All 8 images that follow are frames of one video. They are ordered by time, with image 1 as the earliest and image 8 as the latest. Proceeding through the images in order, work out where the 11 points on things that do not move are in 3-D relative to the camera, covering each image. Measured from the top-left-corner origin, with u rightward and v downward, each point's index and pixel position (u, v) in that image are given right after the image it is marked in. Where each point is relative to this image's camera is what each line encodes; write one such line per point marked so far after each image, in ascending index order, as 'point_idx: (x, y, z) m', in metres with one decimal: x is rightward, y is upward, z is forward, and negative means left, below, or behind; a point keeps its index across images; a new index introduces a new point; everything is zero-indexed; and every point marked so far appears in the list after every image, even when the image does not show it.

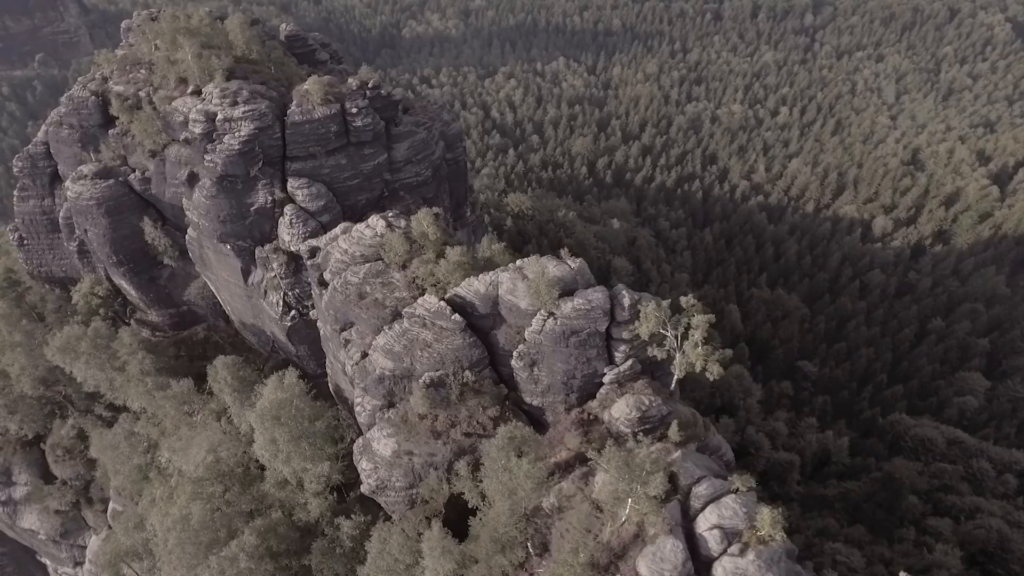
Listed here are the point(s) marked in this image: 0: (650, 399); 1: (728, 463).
0: (+3.5, -2.9, +15.9) m
1: (+6.0, -4.9, +17.3) m
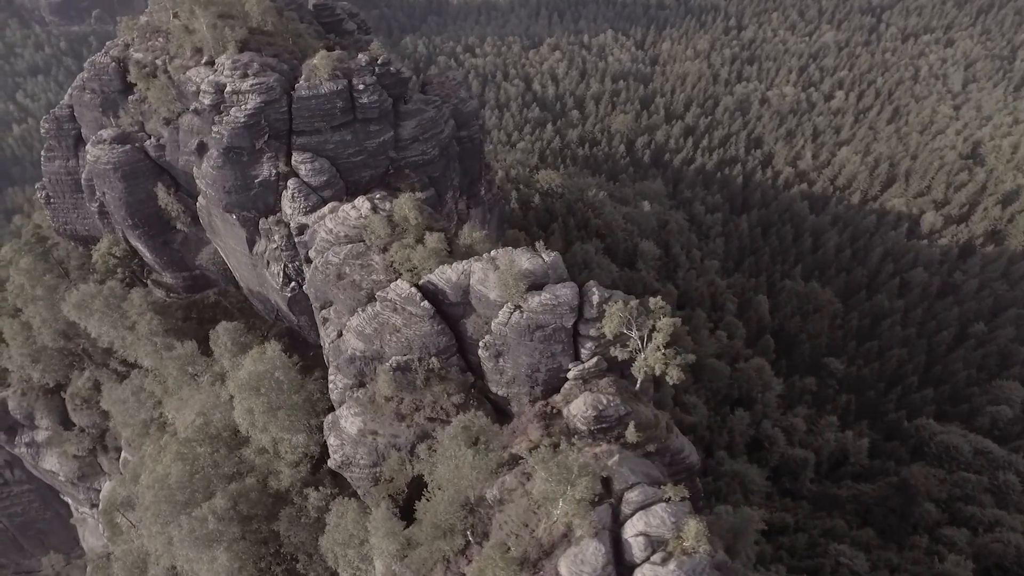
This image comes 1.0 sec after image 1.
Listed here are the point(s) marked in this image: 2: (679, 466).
0: (+2.5, -2.9, +15.9) m
1: (+4.9, -5.0, +17.3) m
2: (+4.7, -5.0, +17.4) m
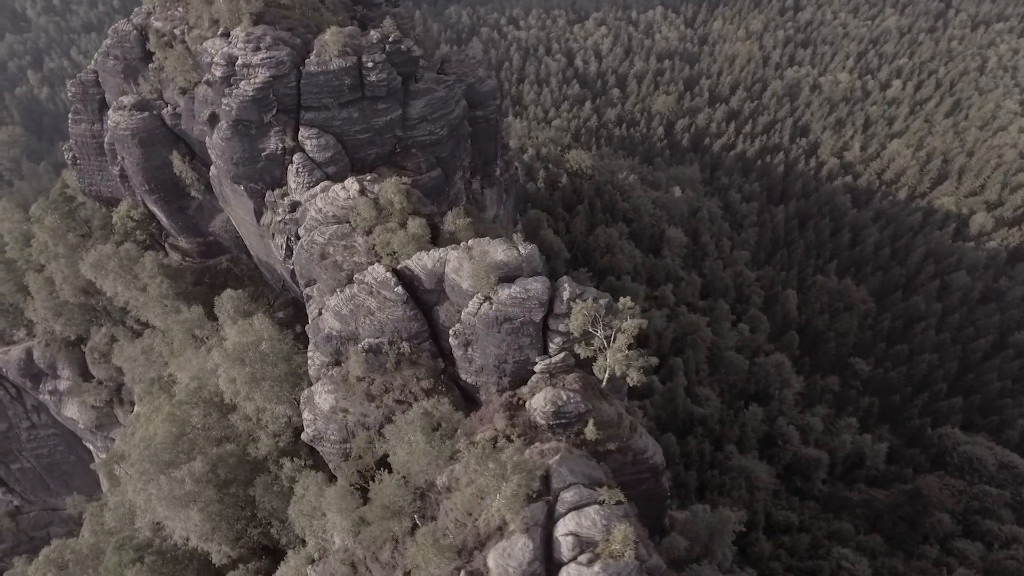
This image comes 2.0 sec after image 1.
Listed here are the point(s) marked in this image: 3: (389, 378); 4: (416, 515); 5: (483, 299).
0: (+1.5, -2.8, +16.0) m
1: (+3.9, -5.0, +17.3) m
2: (+3.7, -5.0, +17.5) m
3: (-3.5, -2.6, +17.6) m
4: (-2.6, -5.9, +15.9) m
5: (-0.8, -0.3, +16.7) m
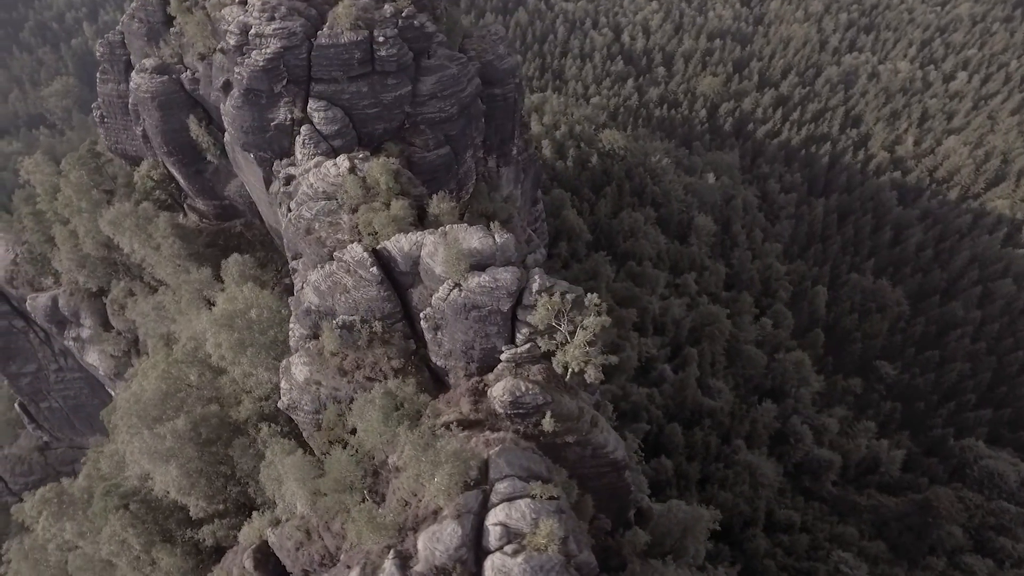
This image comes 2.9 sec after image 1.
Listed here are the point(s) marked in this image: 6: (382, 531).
0: (+0.4, -2.6, +16.2) m
1: (+2.8, -4.9, +17.5) m
2: (+2.5, -4.9, +17.6) m
3: (-4.5, -2.0, +18.1) m
4: (-3.8, -5.4, +16.4) m
5: (-1.6, +0.1, +16.9) m
6: (-3.6, -5.9, +14.8) m
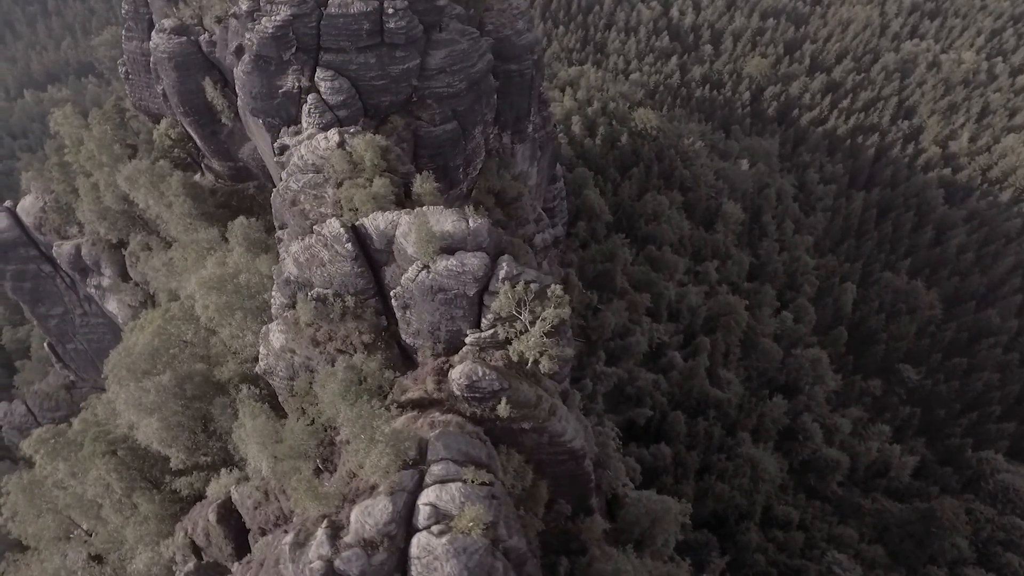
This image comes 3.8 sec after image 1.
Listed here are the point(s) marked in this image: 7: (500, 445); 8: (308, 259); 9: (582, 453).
0: (-0.7, -2.3, +16.5) m
1: (+1.6, -4.7, +17.7) m
2: (+1.3, -4.6, +17.9) m
3: (-5.4, -1.2, +18.6) m
4: (-5.1, -4.8, +17.1) m
5: (-2.5, +0.6, +17.1) m
6: (-5.1, -5.4, +15.4) m
7: (-0.4, -4.4, +17.3) m
8: (-6.2, +0.8, +18.6) m
9: (+2.1, -5.0, +18.4) m
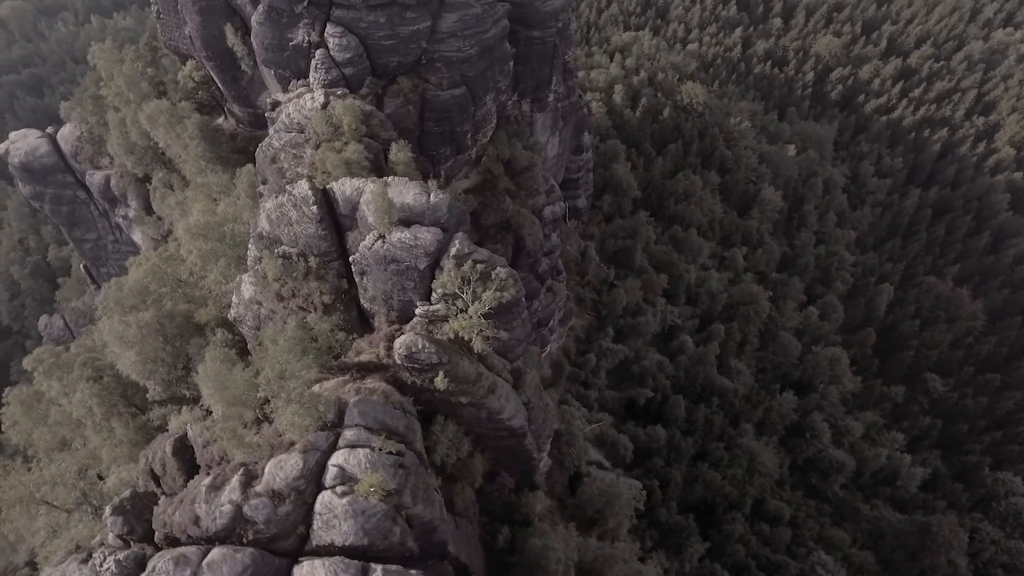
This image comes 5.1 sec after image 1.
0: (-2.4, -1.6, +17.0) m
1: (-0.3, -4.1, +18.2) m
2: (-0.5, -4.1, +18.4) m
3: (-6.8, +0.1, +19.3) m
4: (-6.9, -3.6, +18.1) m
5: (-3.8, +1.5, +17.6) m
6: (-7.1, -4.3, +16.5) m
7: (-2.2, -3.7, +17.9) m
8: (-7.4, +2.2, +19.3) m
9: (+0.3, -4.4, +18.9) m
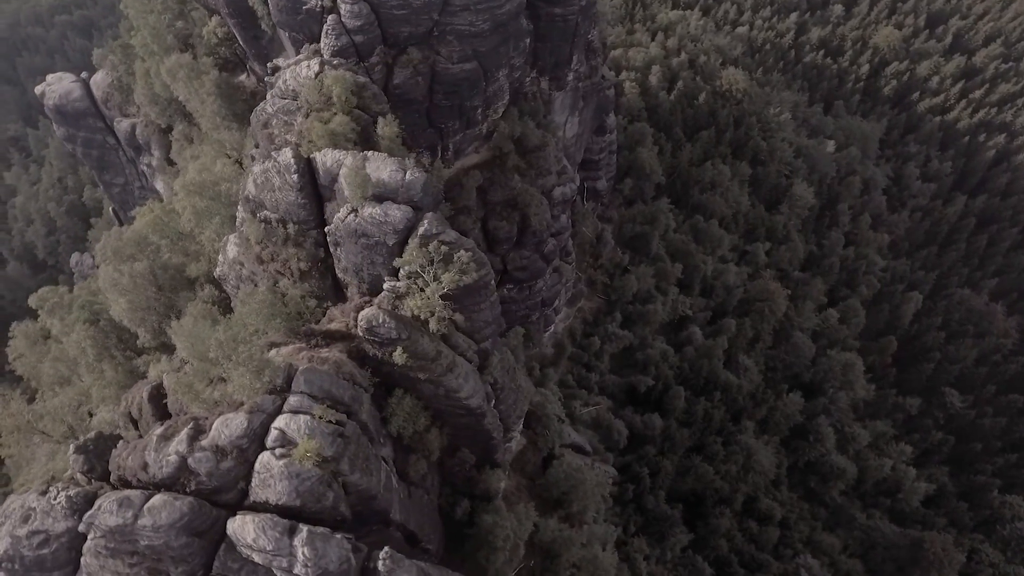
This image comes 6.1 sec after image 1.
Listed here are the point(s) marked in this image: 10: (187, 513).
0: (-3.5, -0.9, +17.4) m
1: (-1.6, -3.6, +18.7) m
2: (-1.8, -3.5, +18.9) m
3: (-7.6, +1.2, +19.9) m
4: (-8.2, -2.4, +18.8) m
5: (-4.7, +2.3, +17.9) m
6: (-8.5, -3.2, +17.3) m
7: (-3.5, -3.0, +18.4) m
8: (-8.1, +3.4, +19.8) m
9: (-1.0, -3.9, +19.3) m
10: (-8.3, -5.7, +15.5) m
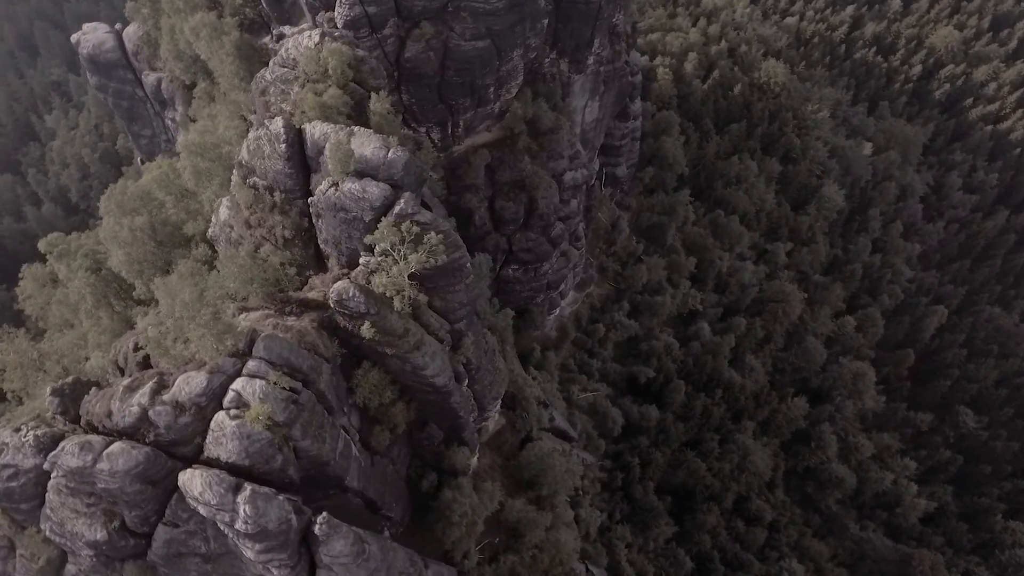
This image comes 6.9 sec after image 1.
0: (-4.5, -0.2, +17.8) m
1: (-2.7, -2.9, +19.1) m
2: (-2.9, -2.8, +19.3) m
3: (-8.3, +2.4, +20.4) m
4: (-9.2, -1.3, +19.5) m
5: (-5.4, +3.1, +18.3) m
6: (-9.6, -2.0, +18.0) m
7: (-4.5, -2.3, +18.9) m
8: (-8.5, +4.6, +20.2) m
9: (-2.1, -3.3, +19.7) m
10: (-9.7, -4.6, +16.4) m
